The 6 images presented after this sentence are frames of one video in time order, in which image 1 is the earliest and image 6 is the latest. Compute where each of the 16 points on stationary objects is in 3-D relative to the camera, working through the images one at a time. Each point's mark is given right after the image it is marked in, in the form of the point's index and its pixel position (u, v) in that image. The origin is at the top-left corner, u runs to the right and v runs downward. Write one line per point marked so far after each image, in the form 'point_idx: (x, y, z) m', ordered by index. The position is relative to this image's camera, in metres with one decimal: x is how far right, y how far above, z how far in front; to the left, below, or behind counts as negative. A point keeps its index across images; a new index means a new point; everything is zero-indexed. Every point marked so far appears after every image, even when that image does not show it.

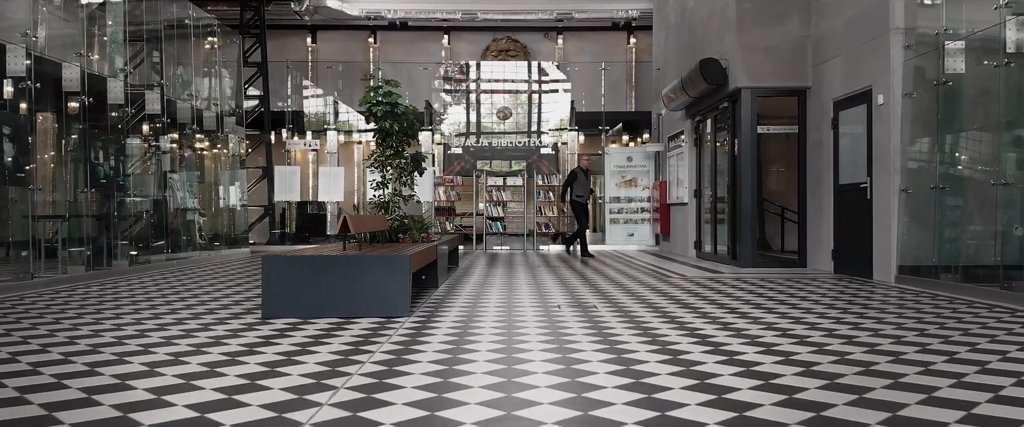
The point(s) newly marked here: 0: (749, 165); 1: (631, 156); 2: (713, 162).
0: (+2.7, +0.6, +8.4) m
1: (+2.3, +1.1, +14.0) m
2: (+2.6, +0.7, +9.6) m
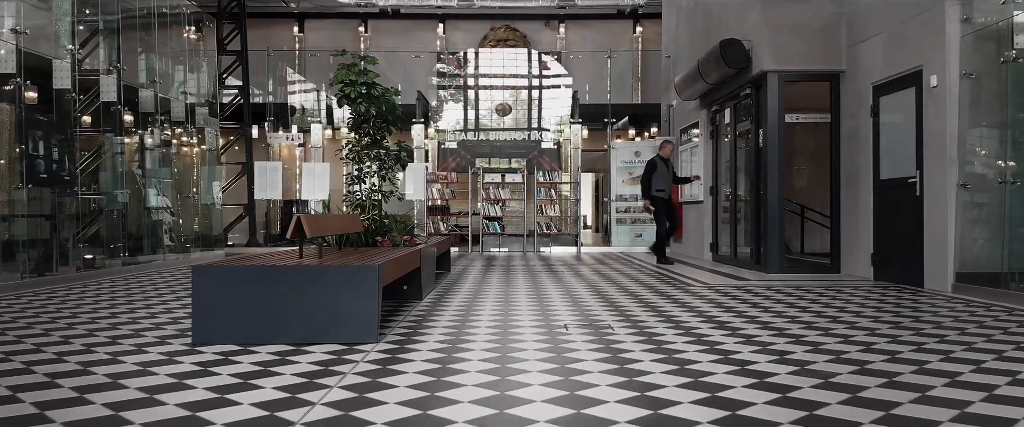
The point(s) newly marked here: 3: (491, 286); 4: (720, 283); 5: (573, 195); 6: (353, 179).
0: (+2.7, +0.6, +7.5) m
1: (+2.3, +1.1, +13.1) m
2: (+2.6, +0.7, +8.7) m
3: (-0.2, -0.7, +7.5) m
4: (+2.0, -0.7, +7.1) m
5: (+1.1, +0.3, +13.5) m
6: (-1.2, +0.3, +5.6) m
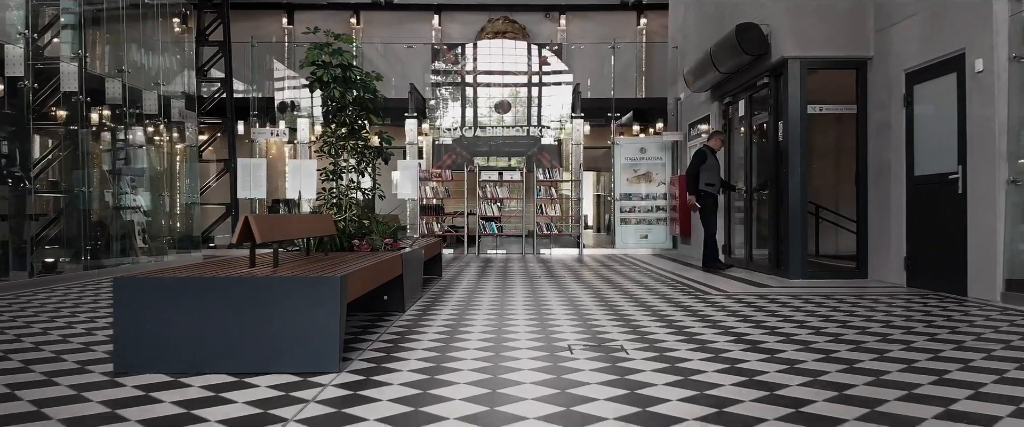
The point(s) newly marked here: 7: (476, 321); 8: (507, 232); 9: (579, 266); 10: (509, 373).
0: (+2.7, +0.6, +6.9) m
1: (+2.3, +1.1, +12.5) m
2: (+2.6, +0.7, +8.1) m
3: (-0.3, -0.7, +6.8) m
4: (+1.9, -0.7, +6.5) m
5: (+1.1, +0.3, +12.9) m
6: (-1.2, +0.3, +5.0) m
7: (-0.2, -0.7, +4.8) m
8: (-0.1, -0.3, +12.9) m
9: (+0.9, -0.7, +10.1) m
10: (0.0, -0.7, +3.3) m
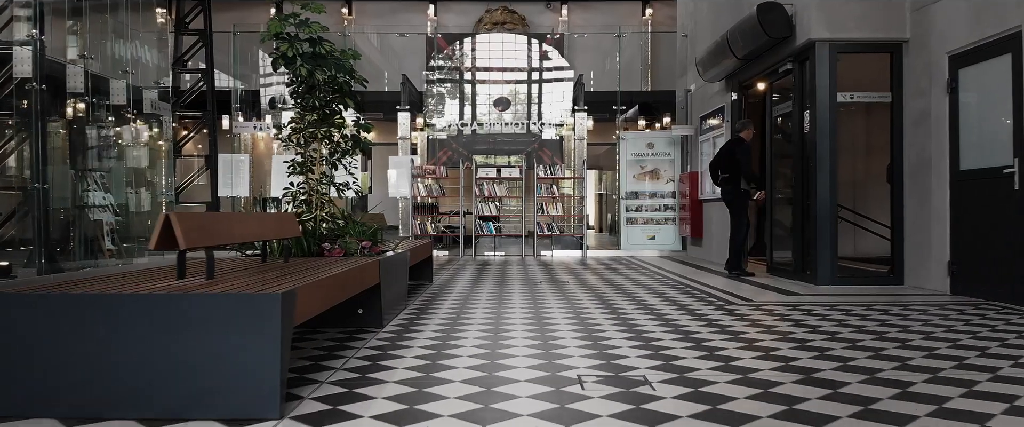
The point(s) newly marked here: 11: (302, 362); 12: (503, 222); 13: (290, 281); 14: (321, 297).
0: (+2.6, +0.6, +6.2) m
1: (+2.2, +1.1, +11.8) m
2: (+2.6, +0.7, +7.4) m
3: (-0.3, -0.7, +6.2) m
4: (+1.9, -0.6, +5.8) m
5: (+1.0, +0.3, +12.2) m
6: (-1.3, +0.3, +4.3) m
7: (-0.3, -0.7, +4.1) m
8: (-0.1, -0.3, +12.2) m
9: (+0.9, -0.7, +9.5) m
10: (0.0, -0.7, +2.6) m
11: (-0.9, -0.7, +3.3) m
12: (-0.1, -0.1, +12.2) m
13: (-0.9, -0.3, +2.9) m
14: (-0.8, -0.3, +2.9) m
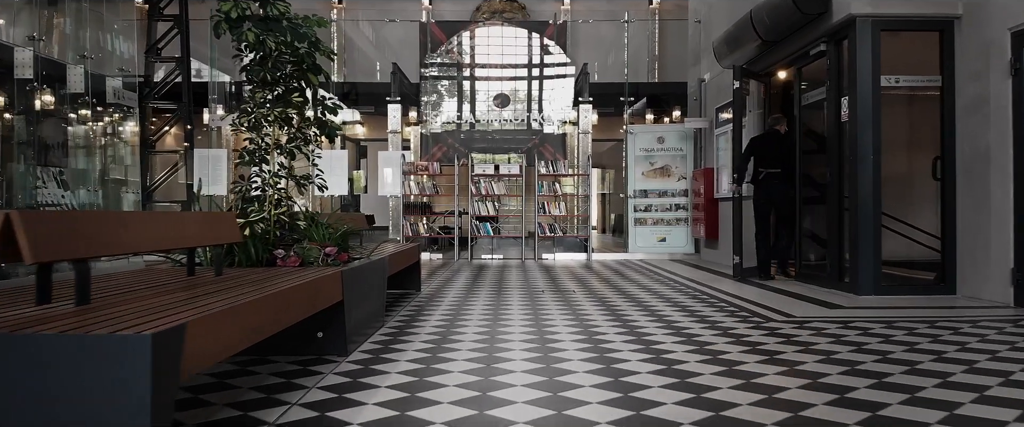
0: (+2.6, +0.6, +5.5) m
1: (+2.2, +1.1, +11.0) m
2: (+2.6, +0.7, +6.7) m
3: (-0.3, -0.7, +5.4) m
4: (+1.9, -0.6, +5.1) m
5: (+1.0, +0.3, +11.5) m
6: (-1.3, +0.3, +3.6) m
7: (-0.3, -0.7, +3.3) m
8: (-0.1, -0.3, +11.5) m
9: (+0.9, -0.7, +8.7) m
10: (0.0, -0.7, +1.9) m
11: (-1.0, -0.7, +2.5) m
12: (-0.2, -0.1, +11.5) m
13: (-0.9, -0.3, +2.1) m
14: (-0.8, -0.3, +2.1) m
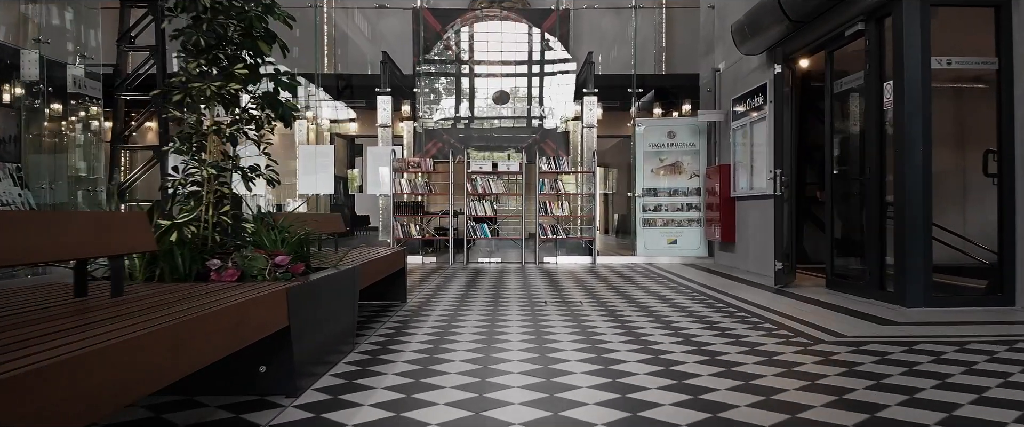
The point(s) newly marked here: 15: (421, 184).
0: (+2.6, +0.6, +4.8) m
1: (+2.2, +1.1, +10.4) m
2: (+2.5, +0.7, +6.0) m
3: (-0.3, -0.7, +4.8) m
4: (+1.9, -0.6, +4.4) m
5: (+1.0, +0.3, +10.8) m
6: (-1.3, +0.3, +2.9) m
7: (-0.3, -0.7, +2.7) m
8: (-0.1, -0.3, +10.8) m
9: (+0.9, -0.7, +8.0) m
10: (0.0, -0.7, +1.2) m
11: (-1.0, -0.7, +1.9) m
12: (-0.2, -0.1, +10.8) m
13: (-0.9, -0.3, +1.5) m
14: (-0.8, -0.3, +1.5) m
15: (-1.3, +0.4, +11.0) m
